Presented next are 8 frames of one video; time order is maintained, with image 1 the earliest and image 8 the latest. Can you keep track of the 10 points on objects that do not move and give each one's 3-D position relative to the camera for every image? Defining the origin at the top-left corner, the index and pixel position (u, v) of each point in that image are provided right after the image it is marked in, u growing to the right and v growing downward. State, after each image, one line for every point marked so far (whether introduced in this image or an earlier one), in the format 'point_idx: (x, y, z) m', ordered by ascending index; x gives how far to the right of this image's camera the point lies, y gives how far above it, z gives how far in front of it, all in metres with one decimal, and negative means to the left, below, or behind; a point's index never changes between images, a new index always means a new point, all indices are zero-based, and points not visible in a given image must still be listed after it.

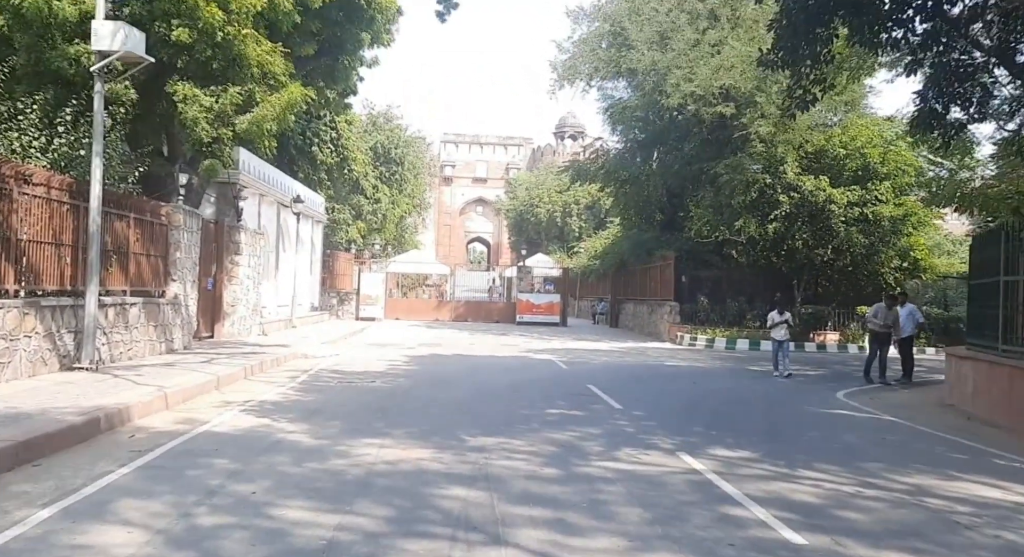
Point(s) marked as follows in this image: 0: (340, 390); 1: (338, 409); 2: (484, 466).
0: (-2.9, -1.9, +13.9) m
1: (-2.4, -1.8, +11.5) m
2: (-0.3, -1.8, +7.8) m
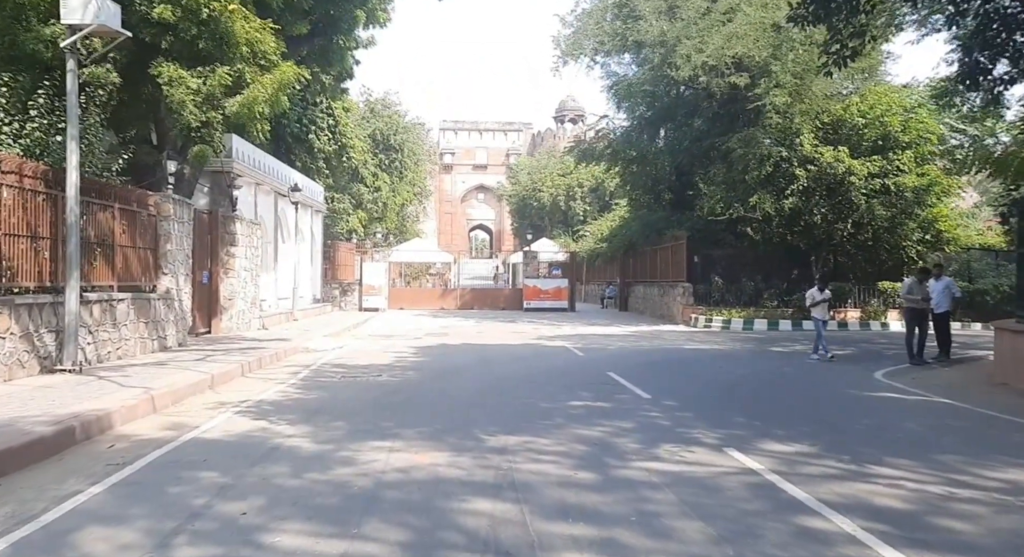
0: (-2.6, -1.7, +12.9) m
1: (-2.2, -1.6, +10.5) m
2: (0.0, -1.6, +6.9) m
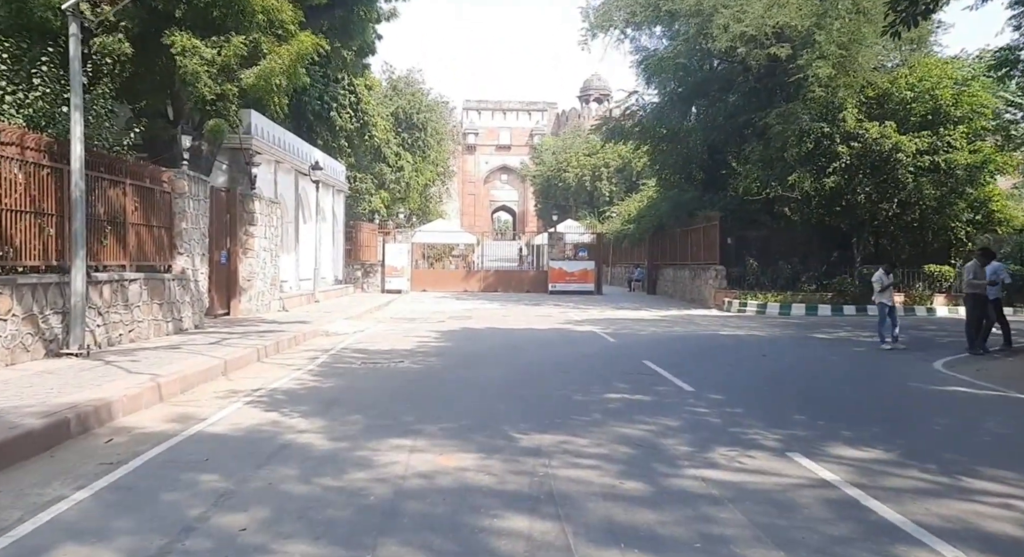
0: (-2.2, -1.4, +12.1) m
1: (-1.8, -1.4, +9.8) m
2: (+0.3, -1.4, +6.0) m
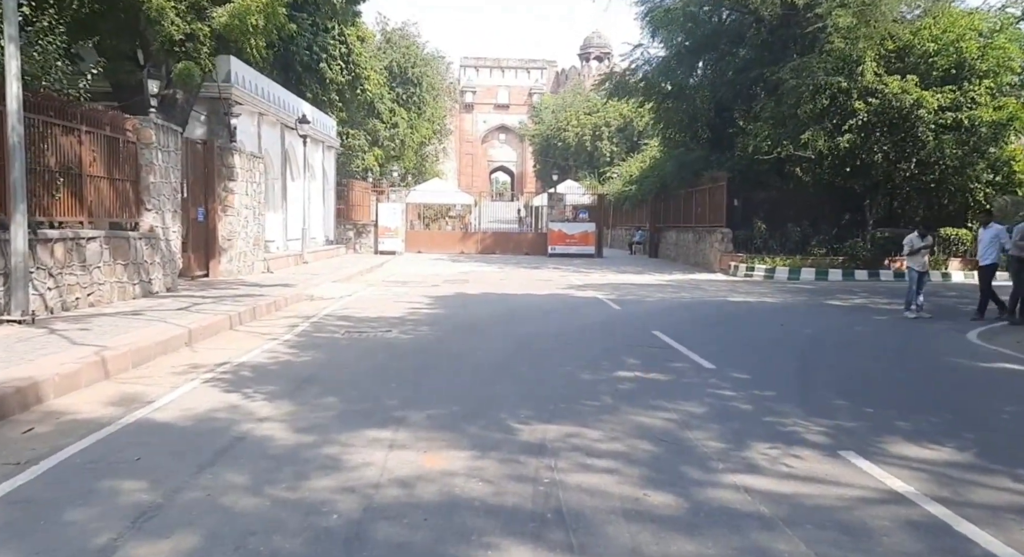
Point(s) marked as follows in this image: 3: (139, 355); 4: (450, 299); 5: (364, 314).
0: (-2.2, -0.9, +11.0) m
1: (-1.8, -1.0, +8.6) m
2: (+0.2, -1.2, +4.9) m
3: (-4.0, -0.8, +8.9) m
4: (-1.3, -0.4, +17.2) m
5: (-2.5, -0.6, +14.2) m
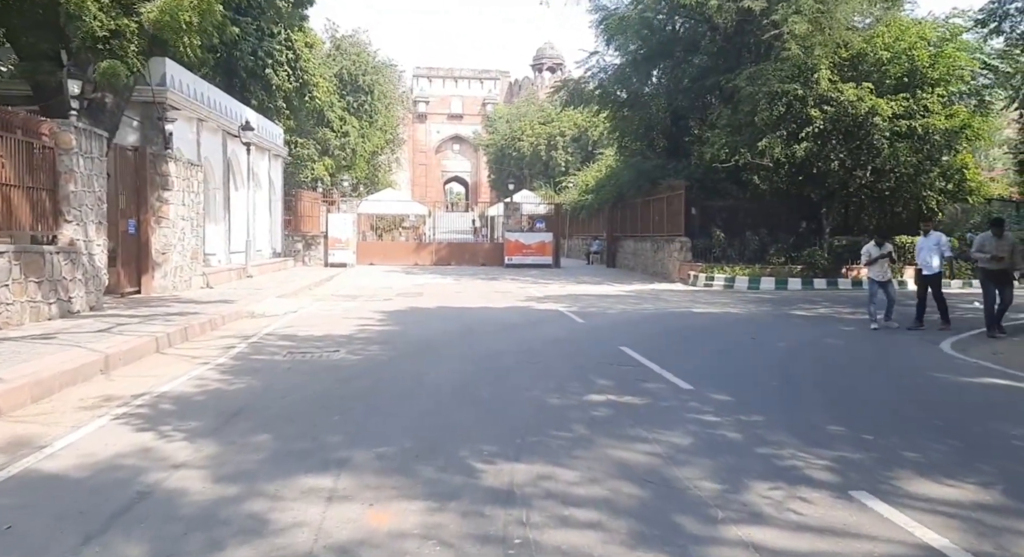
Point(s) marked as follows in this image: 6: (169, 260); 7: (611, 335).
0: (-2.7, -1.1, +10.0) m
1: (-2.2, -1.2, +7.6) m
2: (+0.1, -1.3, +4.0) m
3: (-4.4, -1.0, +7.8) m
4: (-2.1, -0.7, +16.2) m
5: (-3.2, -0.8, +13.2) m
6: (-7.7, +0.4, +18.8) m
7: (+1.5, -0.9, +12.9) m
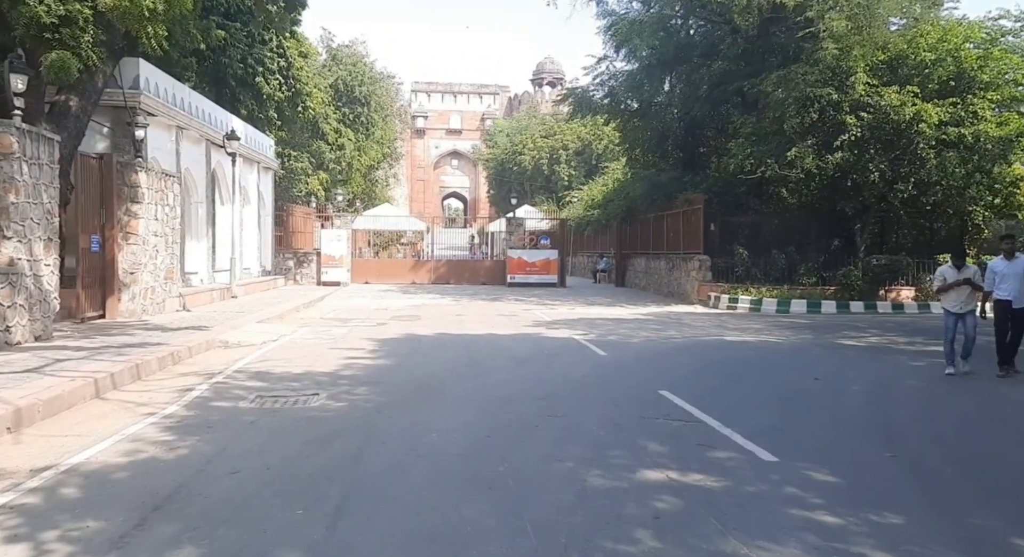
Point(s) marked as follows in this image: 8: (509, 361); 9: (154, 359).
0: (-2.5, -1.4, +7.9) m
1: (-2.0, -1.4, +5.6) m
2: (+0.3, -1.5, +2.0) m
3: (-4.2, -1.3, +5.8) m
4: (-1.9, -1.1, +14.2) m
5: (-3.0, -1.2, +11.1) m
6: (-7.5, 0.0, +16.8) m
7: (+1.7, -1.2, +10.9) m
8: (0.0, -1.2, +11.8) m
9: (-4.7, -1.1, +11.0) m
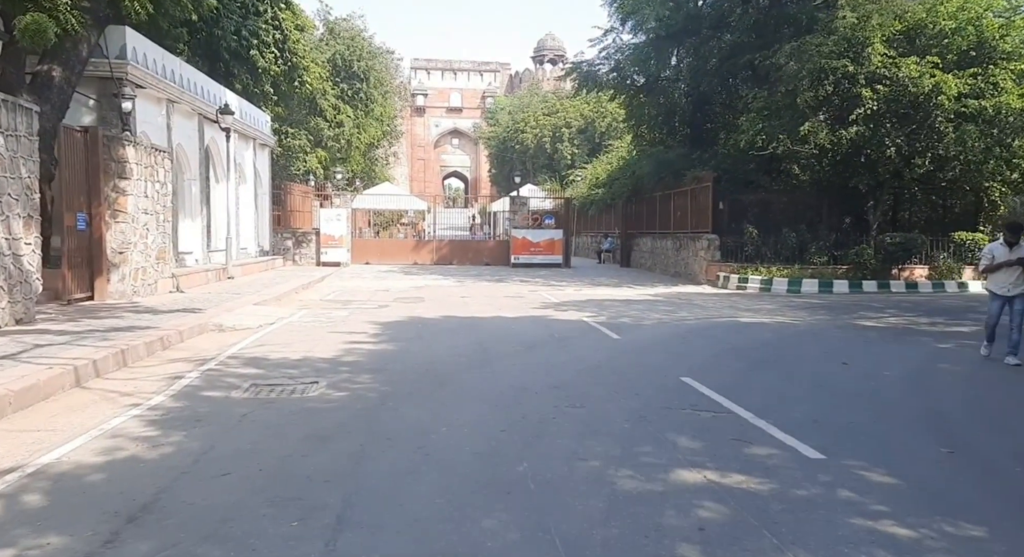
0: (-2.4, -1.2, +7.3) m
1: (-1.9, -1.3, +5.0) m
2: (+0.4, -1.5, +1.4) m
3: (-4.0, -1.1, +5.2) m
4: (-1.8, -0.8, +13.6) m
5: (-2.9, -0.9, +10.5) m
6: (-7.4, +0.3, +16.2) m
7: (+1.8, -1.0, +10.3) m
8: (+0.1, -0.9, +11.2) m
9: (-4.6, -0.8, +10.3) m
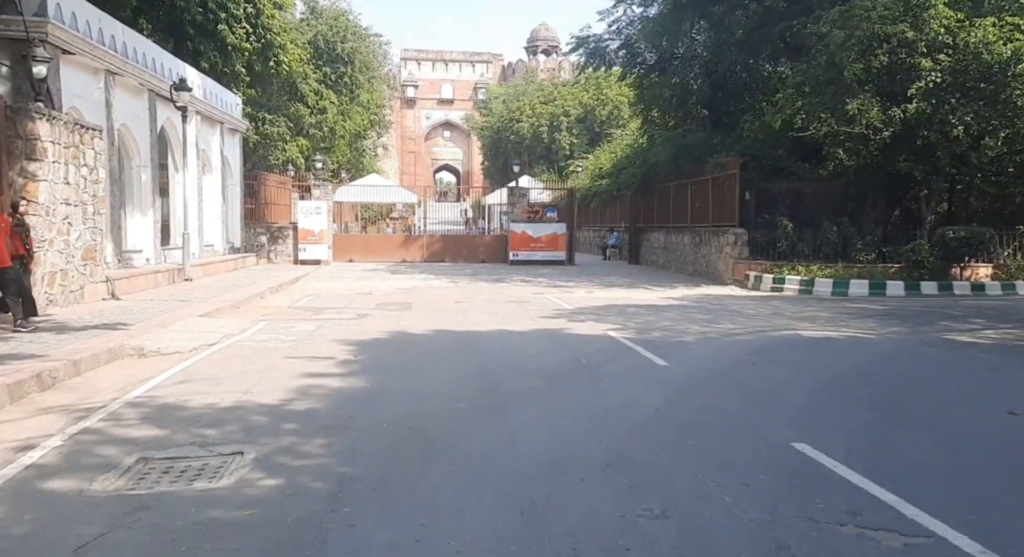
0: (-2.2, -1.3, +4.2) m
1: (-1.6, -1.4, +1.9) m
2: (+0.7, -1.6, -1.7) m
3: (-3.8, -1.3, +2.1) m
4: (-1.7, -0.8, +10.5) m
5: (-2.7, -1.1, +7.4) m
6: (-7.3, +0.3, +13.0) m
7: (+2.0, -1.1, +7.2) m
8: (+0.3, -1.0, +8.1) m
9: (-4.4, -0.9, +7.2) m
